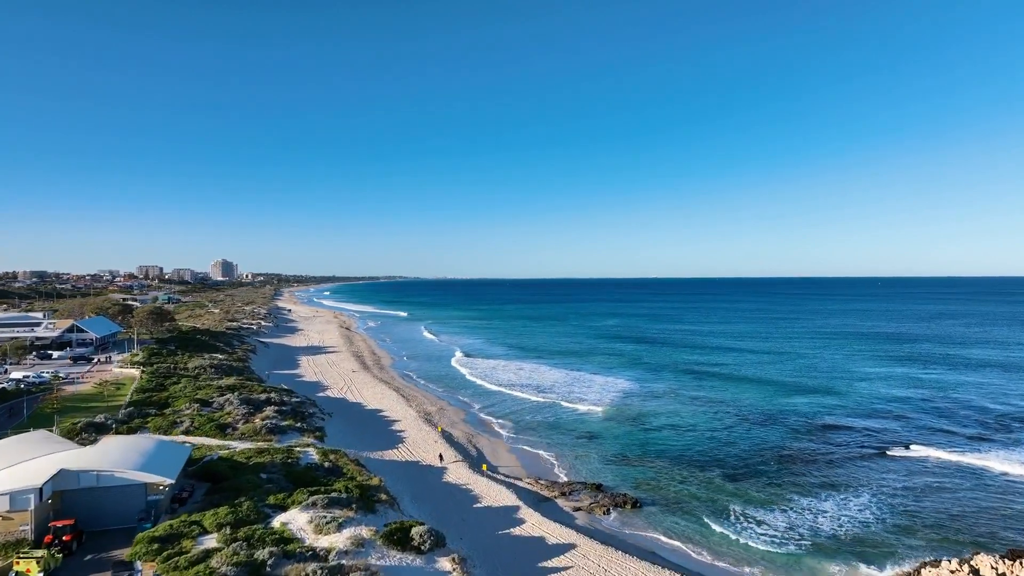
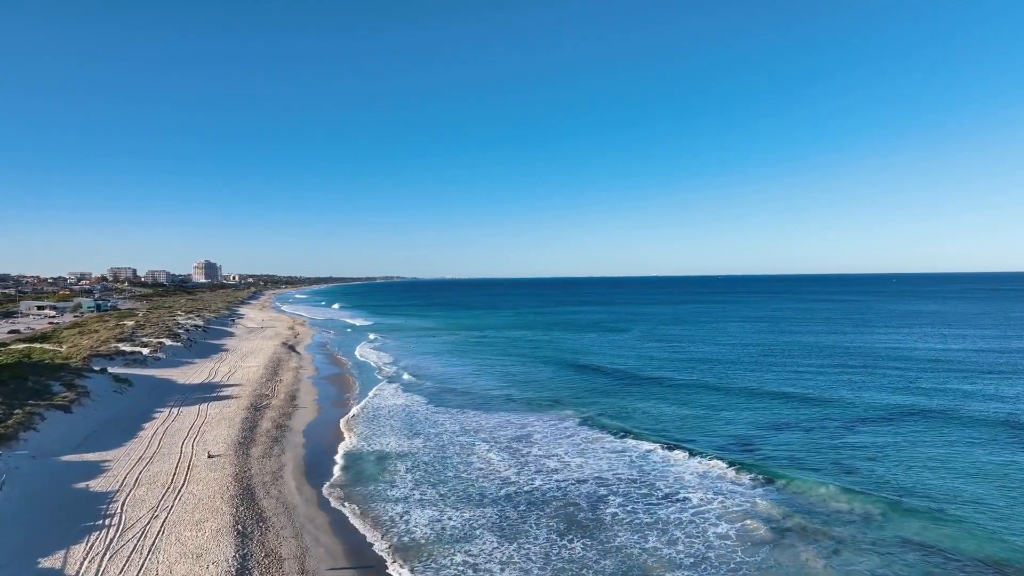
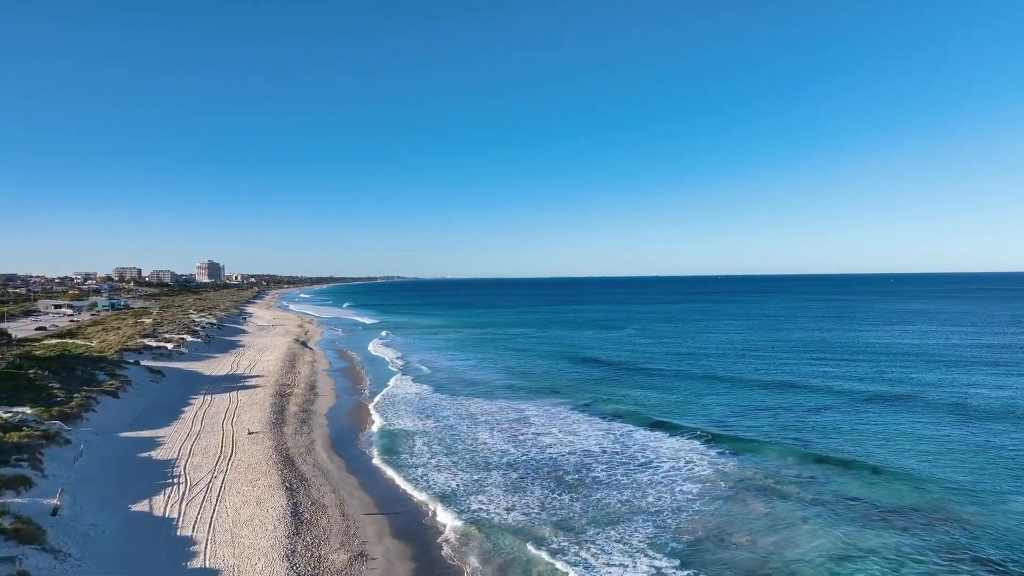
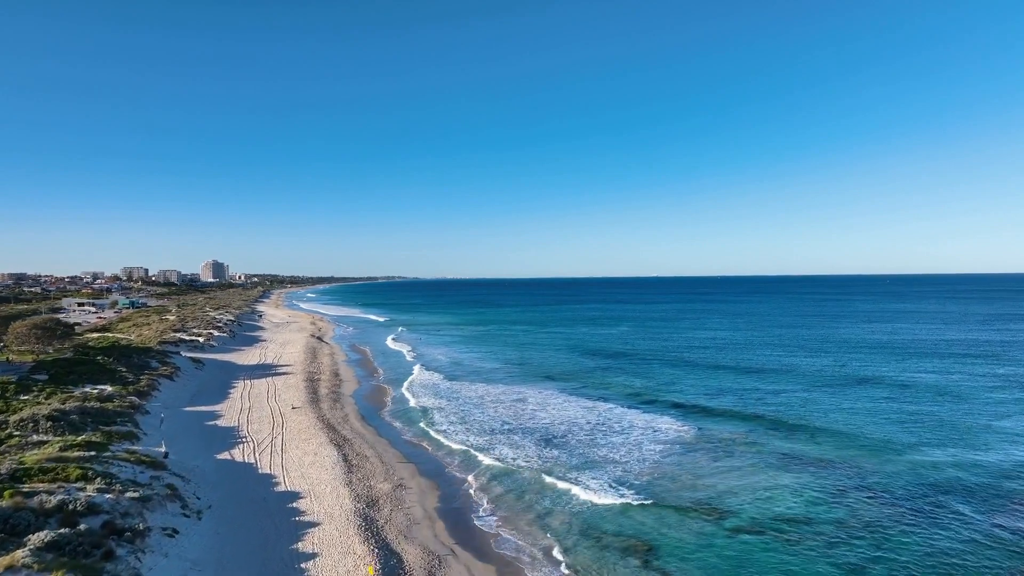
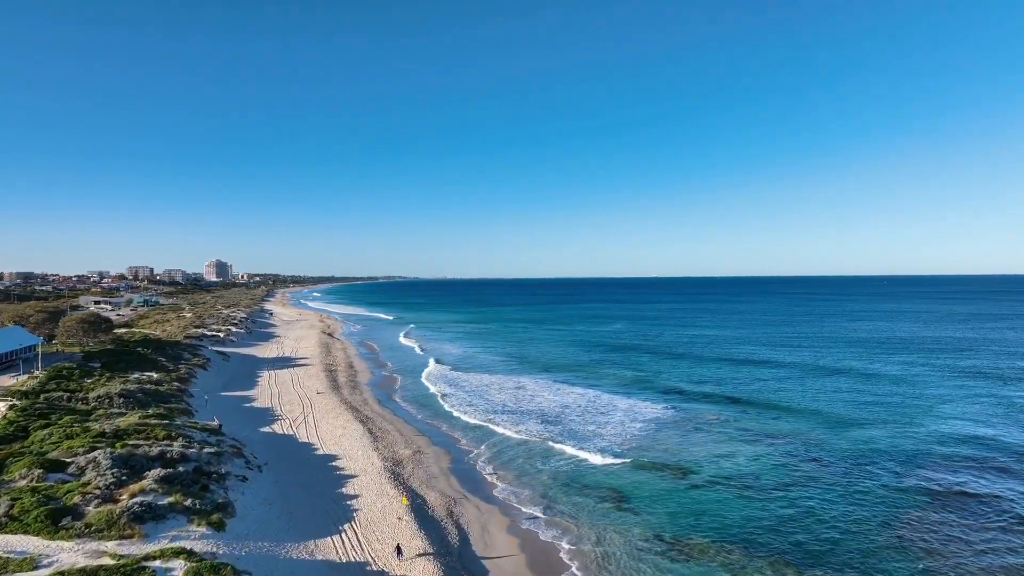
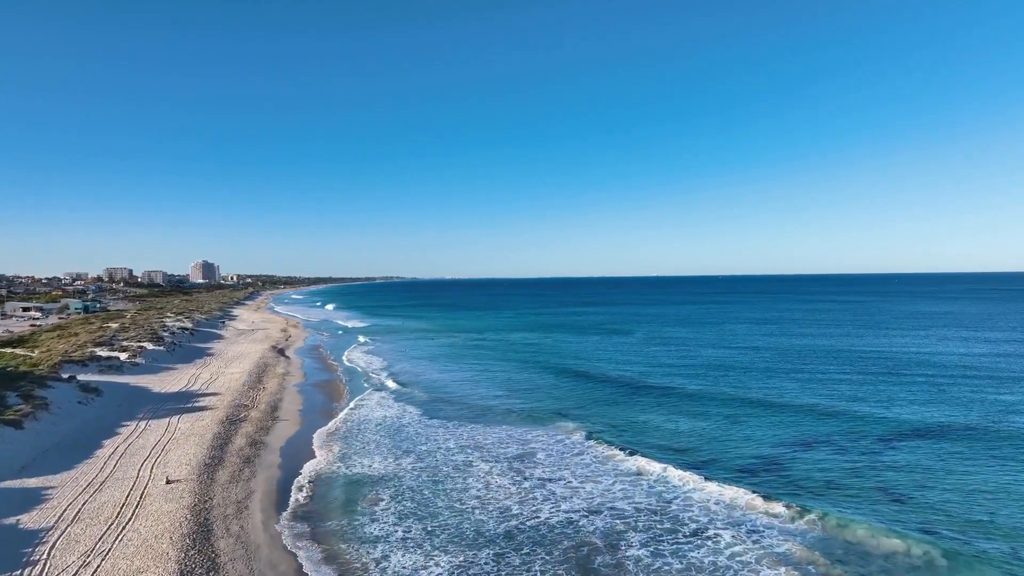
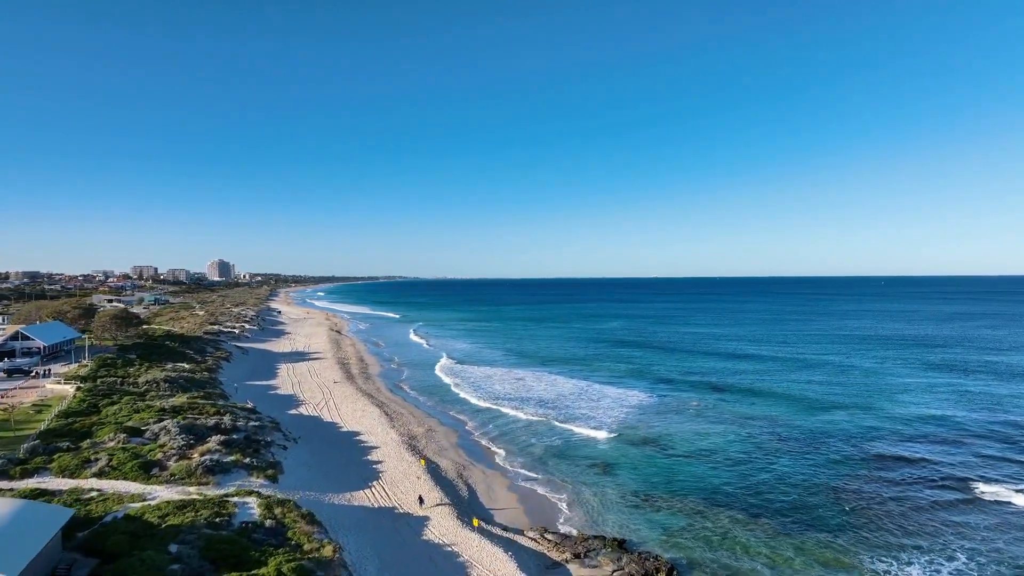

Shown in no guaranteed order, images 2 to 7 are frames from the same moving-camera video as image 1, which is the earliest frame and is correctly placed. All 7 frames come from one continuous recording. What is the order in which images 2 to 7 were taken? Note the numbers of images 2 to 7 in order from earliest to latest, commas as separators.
7, 5, 4, 3, 2, 6
